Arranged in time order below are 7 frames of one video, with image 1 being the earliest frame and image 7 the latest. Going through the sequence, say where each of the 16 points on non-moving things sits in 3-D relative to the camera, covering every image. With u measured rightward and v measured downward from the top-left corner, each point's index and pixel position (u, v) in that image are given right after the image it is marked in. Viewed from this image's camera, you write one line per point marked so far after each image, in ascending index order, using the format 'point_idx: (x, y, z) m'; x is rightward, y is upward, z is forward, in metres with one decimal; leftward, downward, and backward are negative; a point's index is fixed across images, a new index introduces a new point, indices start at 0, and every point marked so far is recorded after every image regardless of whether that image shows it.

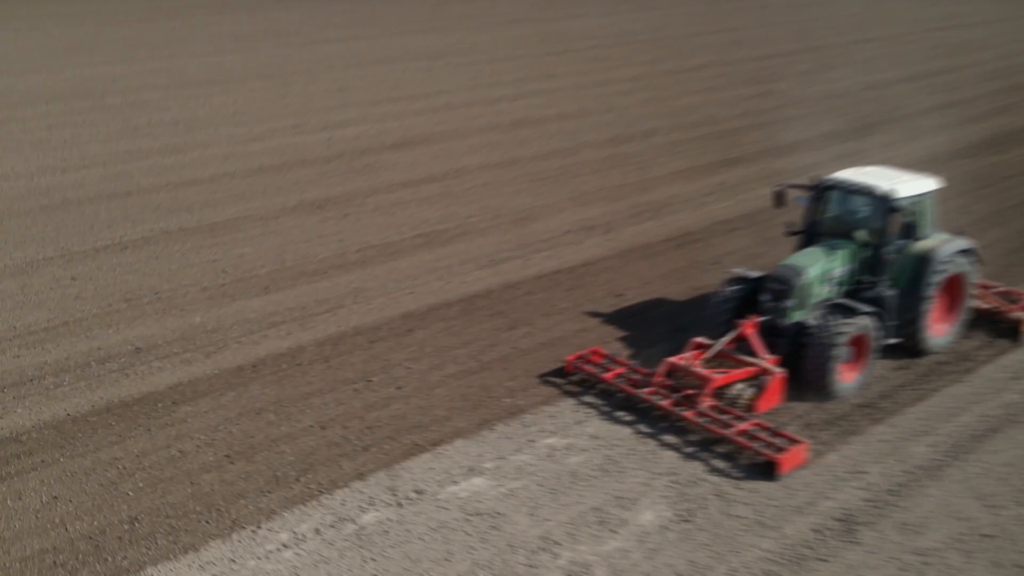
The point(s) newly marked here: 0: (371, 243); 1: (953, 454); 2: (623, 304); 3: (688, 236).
0: (-2.0, +0.7, +14.0) m
1: (+3.8, -1.4, +8.5) m
2: (+1.3, -0.2, +11.9) m
3: (+2.6, +0.8, +14.4) m
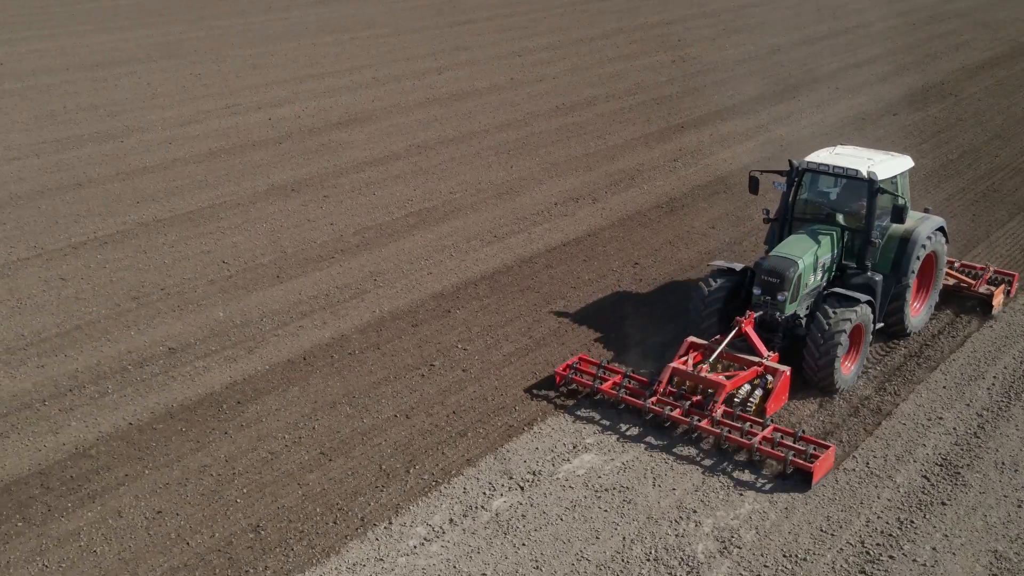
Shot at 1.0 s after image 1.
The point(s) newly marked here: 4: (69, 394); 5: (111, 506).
0: (-2.0, +0.9, +13.6) m
1: (+4.6, -1.0, +9.1) m
2: (+1.6, +0.2, +12.0) m
3: (+2.4, +1.3, +14.7) m
4: (-4.0, -1.0, +9.1) m
5: (-3.0, -1.7, +7.5) m
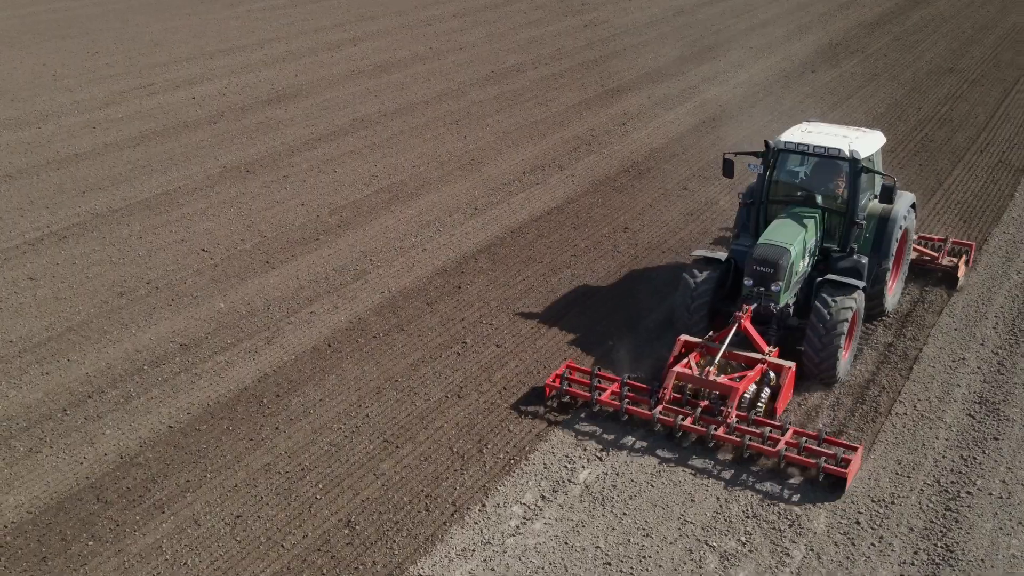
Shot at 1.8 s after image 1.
0: (-2.3, +1.1, +13.2) m
1: (+5.0, -0.4, +9.7) m
2: (+1.5, +0.6, +12.1) m
3: (+1.9, +1.9, +14.8) m
4: (-3.6, -1.0, +8.5) m
5: (-2.3, -1.6, +7.1) m
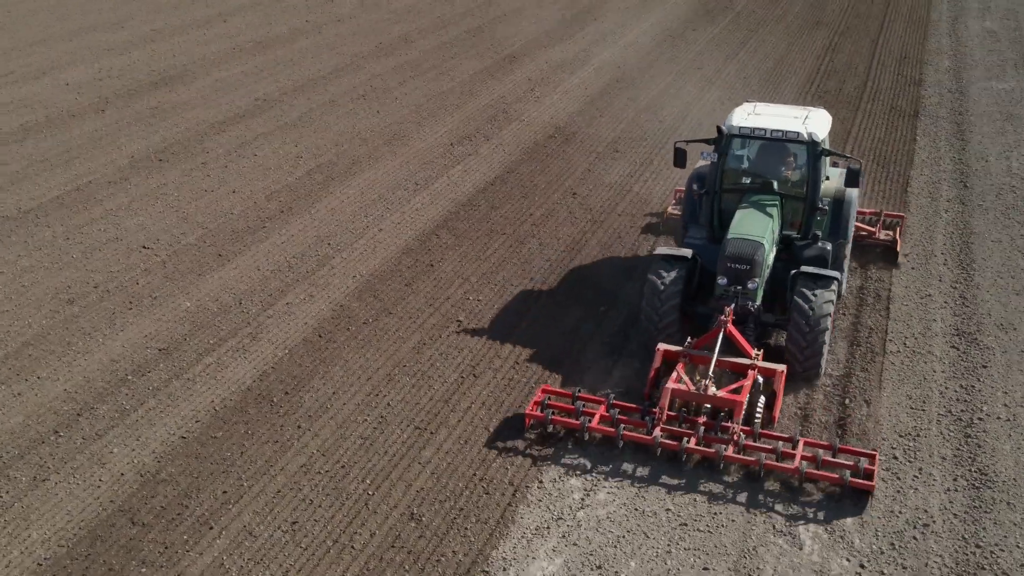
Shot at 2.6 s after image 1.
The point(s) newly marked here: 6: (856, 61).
0: (-3.1, +1.3, +12.6) m
1: (+4.8, +0.2, +10.4) m
2: (+0.9, +1.1, +12.2) m
3: (+0.8, +2.4, +14.9) m
4: (-3.4, -1.0, +7.8) m
5: (-1.9, -1.6, +6.7) m
6: (+6.6, +4.3, +18.8) m
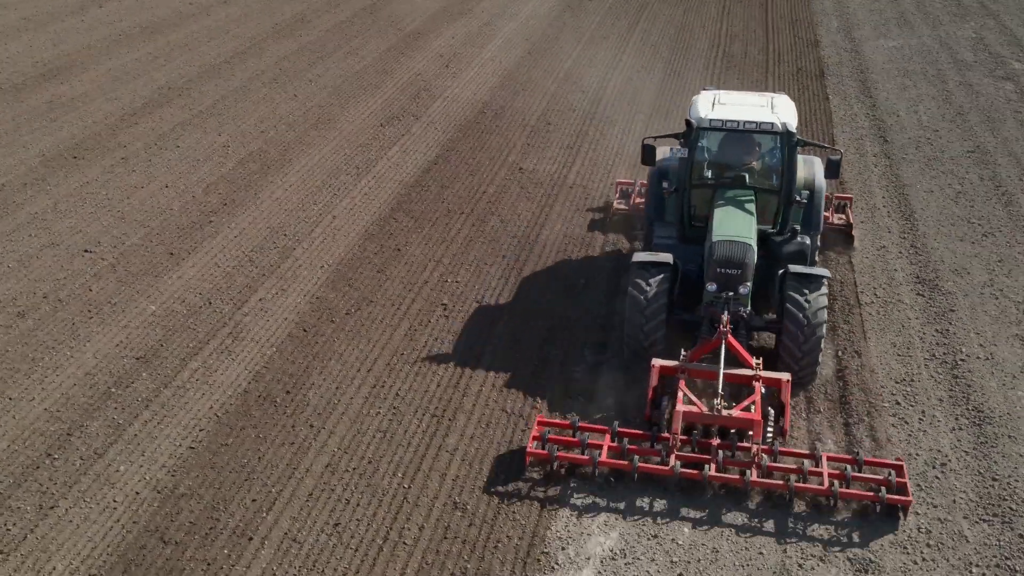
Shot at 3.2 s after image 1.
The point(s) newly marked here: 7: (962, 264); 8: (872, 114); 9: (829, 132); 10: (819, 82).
0: (-3.7, +1.3, +12.0) m
1: (+4.4, +0.8, +10.9) m
2: (+0.3, +1.4, +12.2) m
3: (-0.3, +2.8, +14.8) m
4: (-3.2, -1.1, +7.3) m
5: (-1.5, -1.6, +6.4) m
6: (+4.7, +5.2, +19.3) m
7: (+4.5, +0.2, +9.9) m
8: (+5.3, +2.5, +14.4) m
9: (+4.4, +2.1, +13.6) m
10: (+5.0, +3.3, +15.9) m
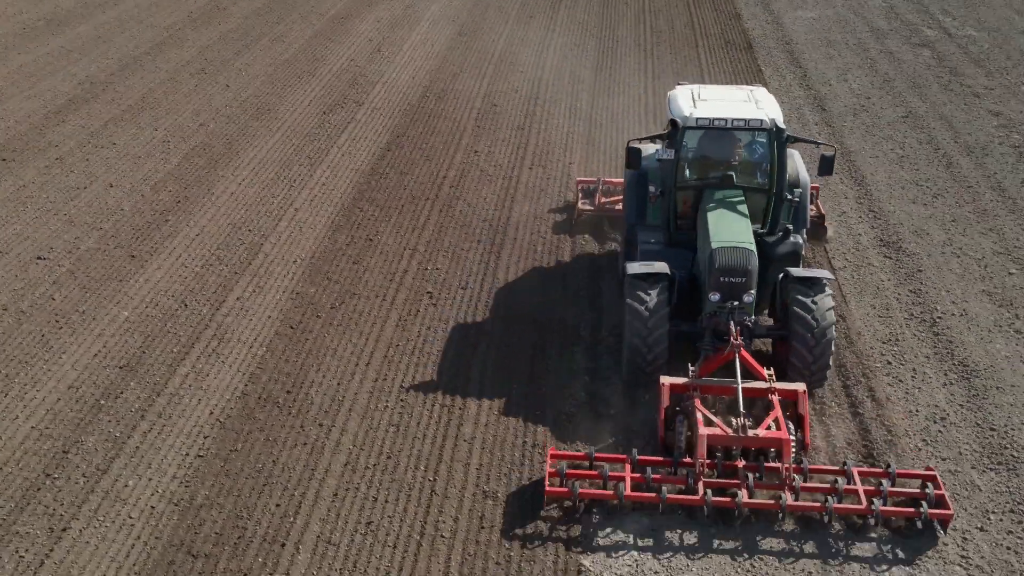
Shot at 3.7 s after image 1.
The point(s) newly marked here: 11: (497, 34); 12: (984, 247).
0: (-4.2, +1.3, +11.5) m
1: (+4.0, +1.2, +11.3) m
2: (-0.2, +1.6, +12.1) m
3: (-1.2, +3.0, +14.6) m
4: (-3.1, -1.2, +7.0) m
5: (-1.3, -1.6, +6.2) m
6: (+3.2, +5.7, +19.6) m
7: (+4.3, +0.7, +10.3) m
8: (+4.4, +3.1, +14.8) m
9: (+3.6, +2.6, +13.9) m
10: (+3.9, +3.9, +16.2) m
11: (-0.3, +4.5, +17.3) m
12: (+4.7, +0.4, +9.9) m
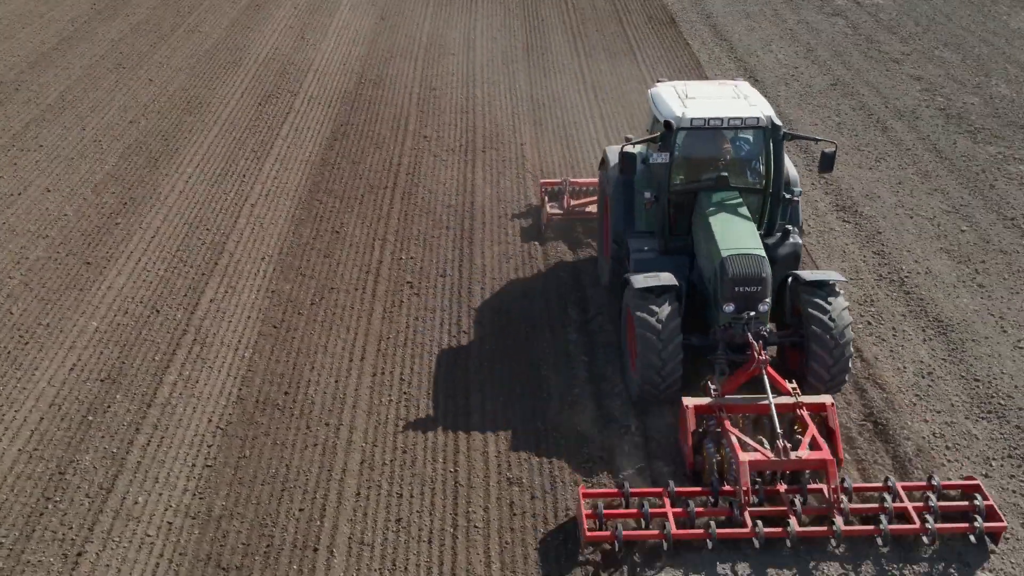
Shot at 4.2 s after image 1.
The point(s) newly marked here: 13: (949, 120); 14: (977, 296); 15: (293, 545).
0: (-4.7, +1.2, +11.0) m
1: (+3.5, +1.6, +11.7) m
2: (-0.8, +1.8, +12.0) m
3: (-2.1, +3.1, +14.3) m
4: (-3.0, -1.3, +6.6) m
5: (-1.1, -1.6, +6.1) m
6: (+1.5, +6.2, +19.7) m
7: (+3.9, +1.1, +10.7) m
8: (+3.4, +3.5, +15.1) m
9: (+2.7, +3.0, +14.2) m
10: (+2.7, +4.3, +16.5) m
11: (-1.6, +4.7, +17.1) m
12: (+4.4, +0.8, +10.3) m
13: (+5.6, +2.2, +12.6) m
14: (+4.1, -0.1, +8.7) m
15: (-1.4, -1.6, +6.1) m
